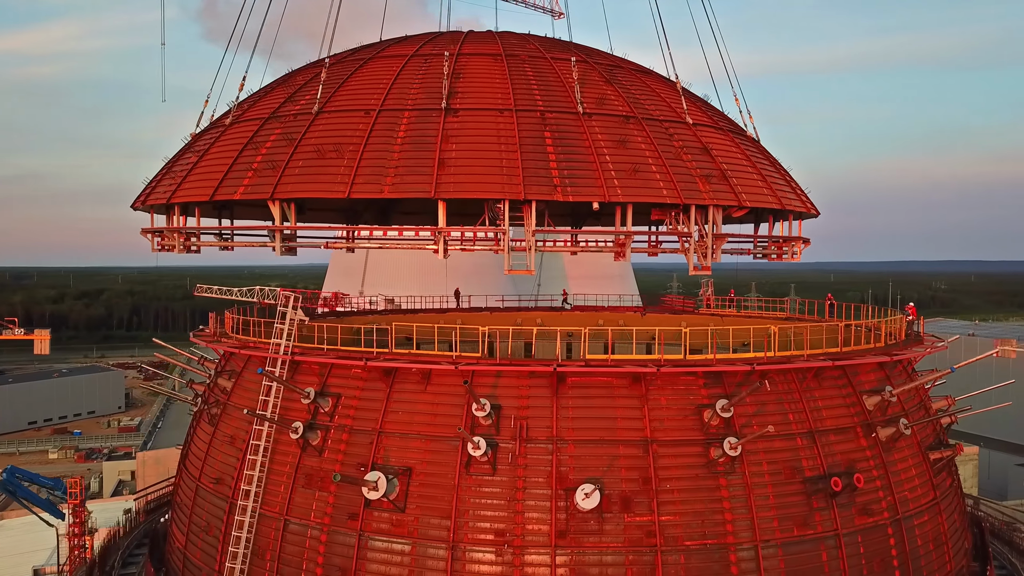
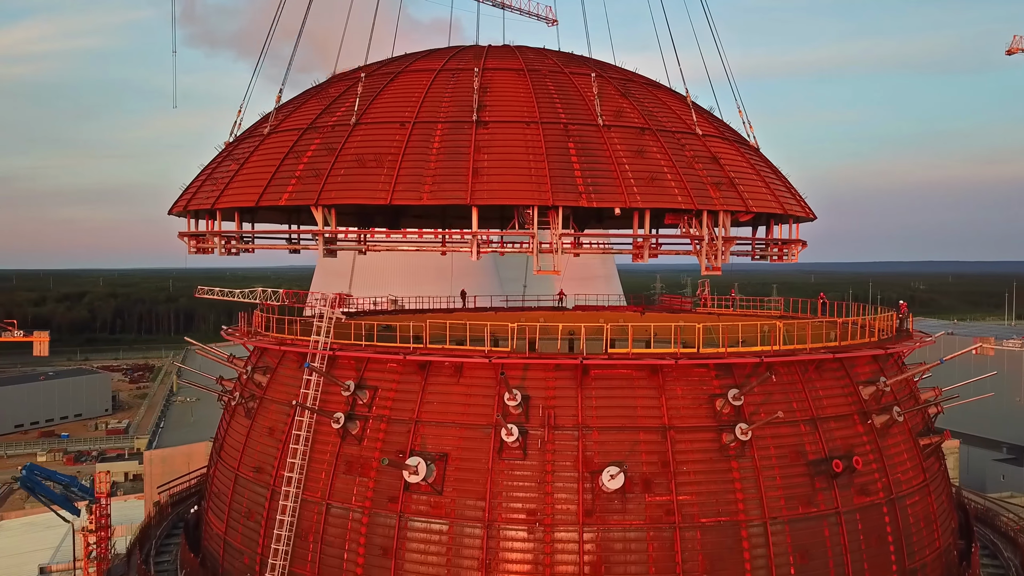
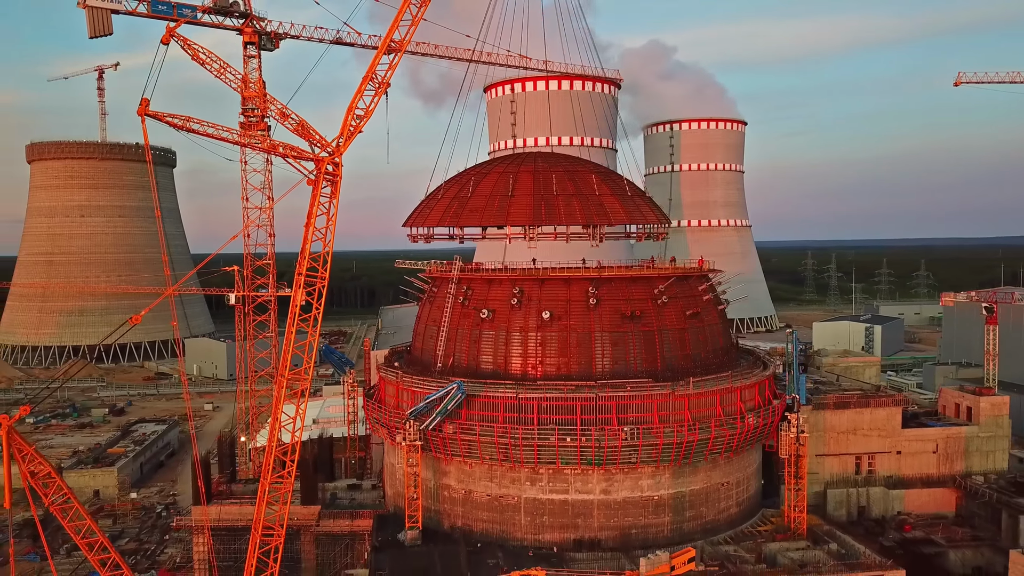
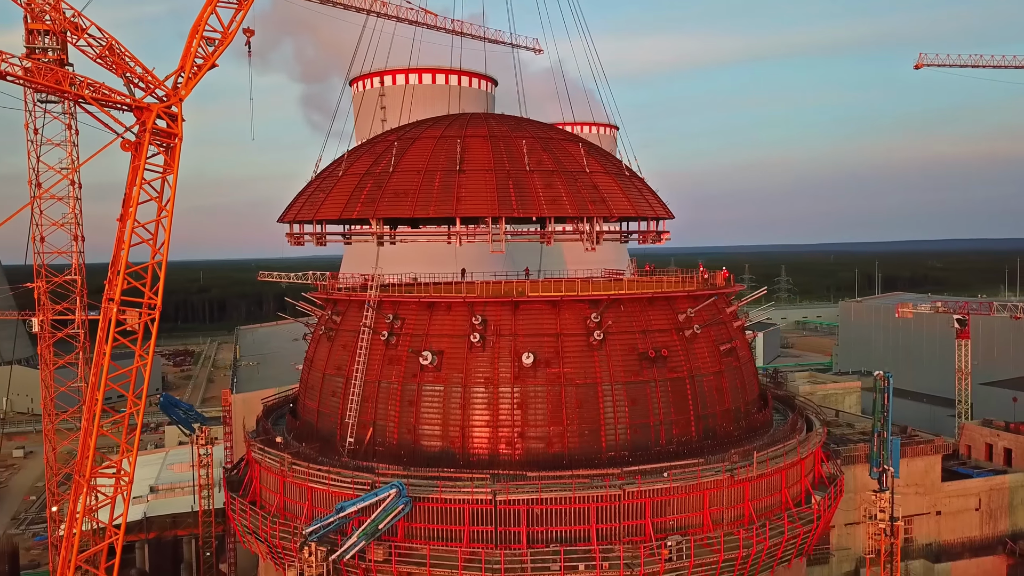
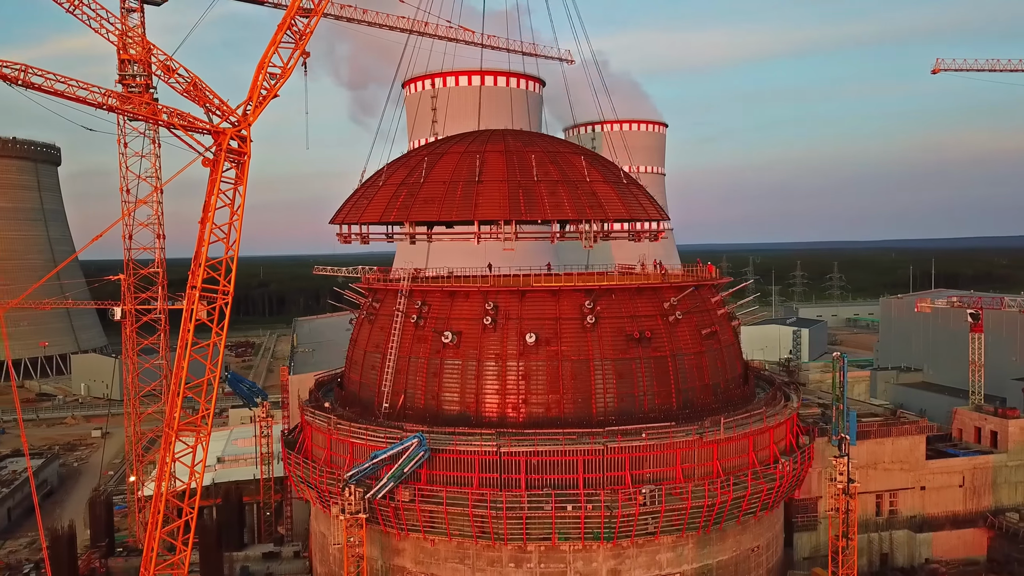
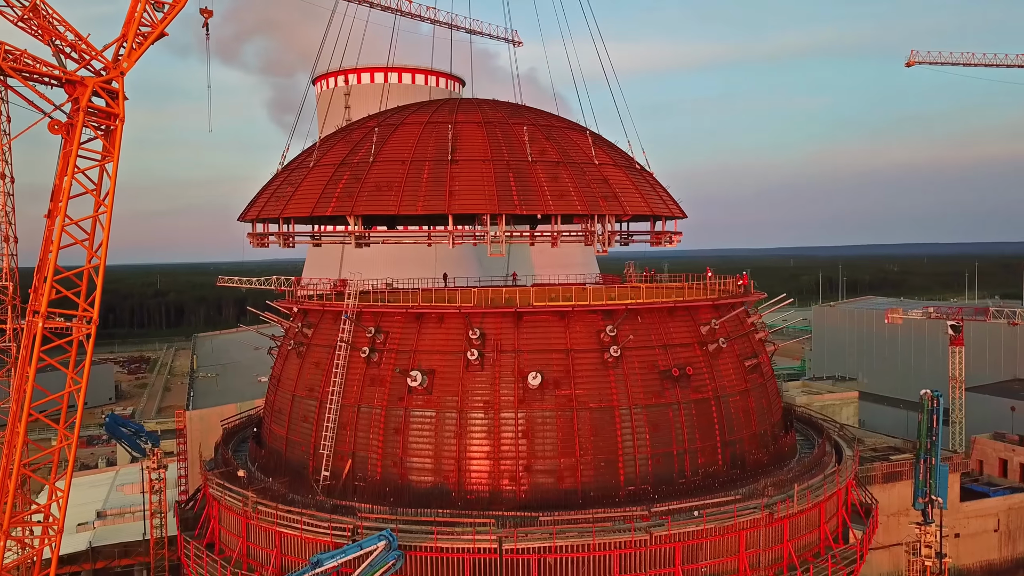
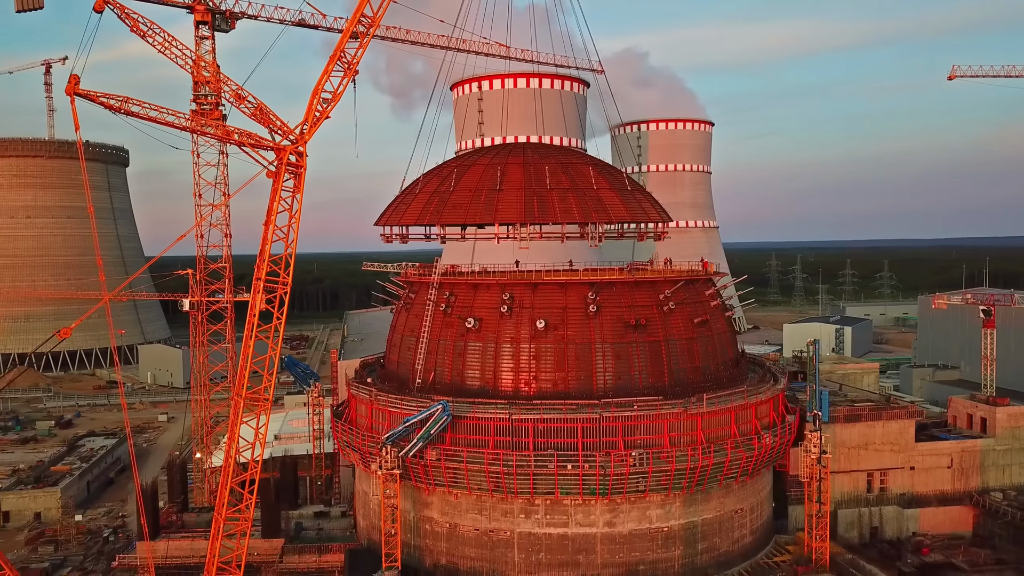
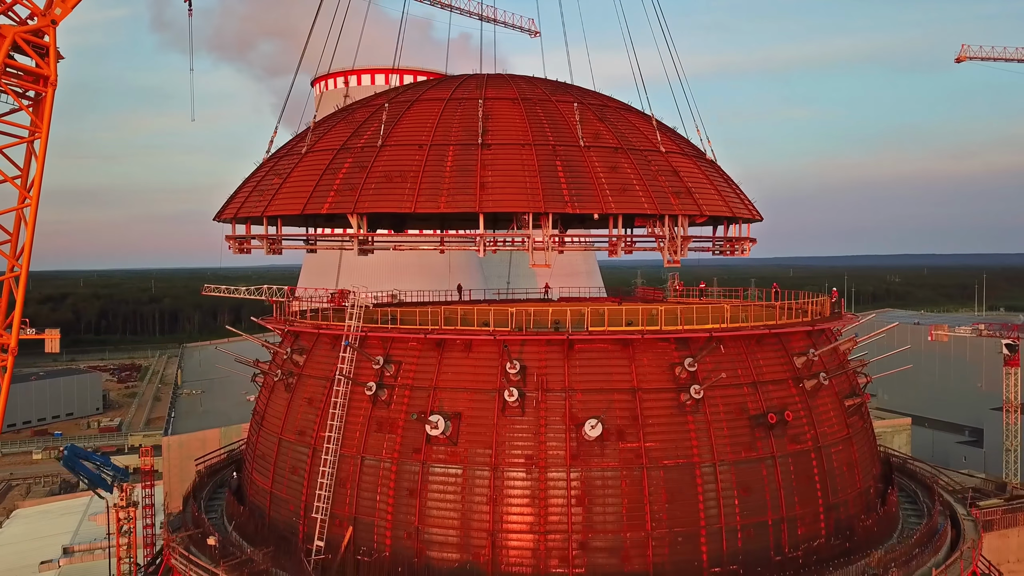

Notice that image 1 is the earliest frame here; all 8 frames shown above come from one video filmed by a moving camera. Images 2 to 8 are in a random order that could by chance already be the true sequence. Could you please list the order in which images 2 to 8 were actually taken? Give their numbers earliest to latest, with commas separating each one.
2, 8, 6, 4, 5, 7, 3
